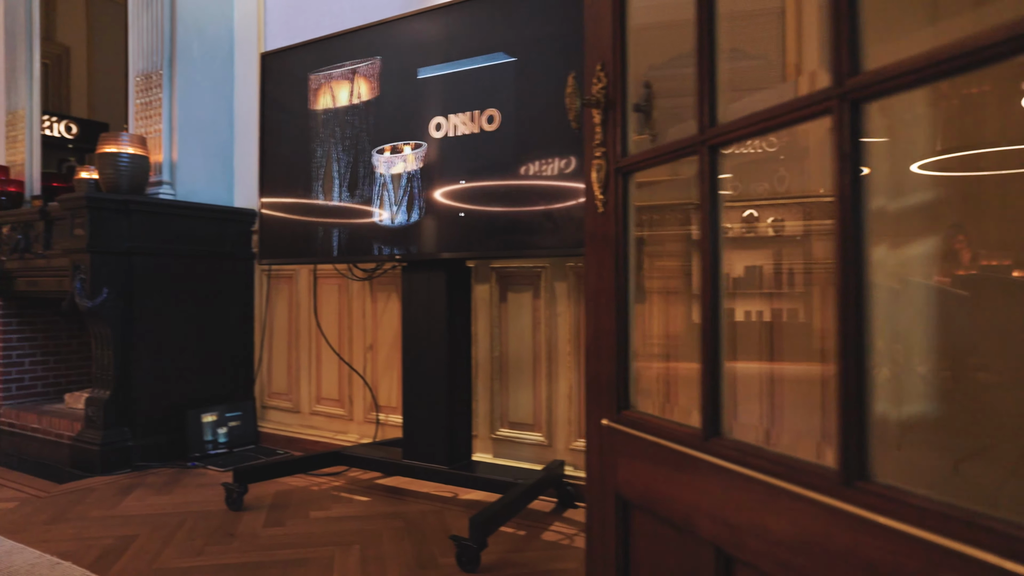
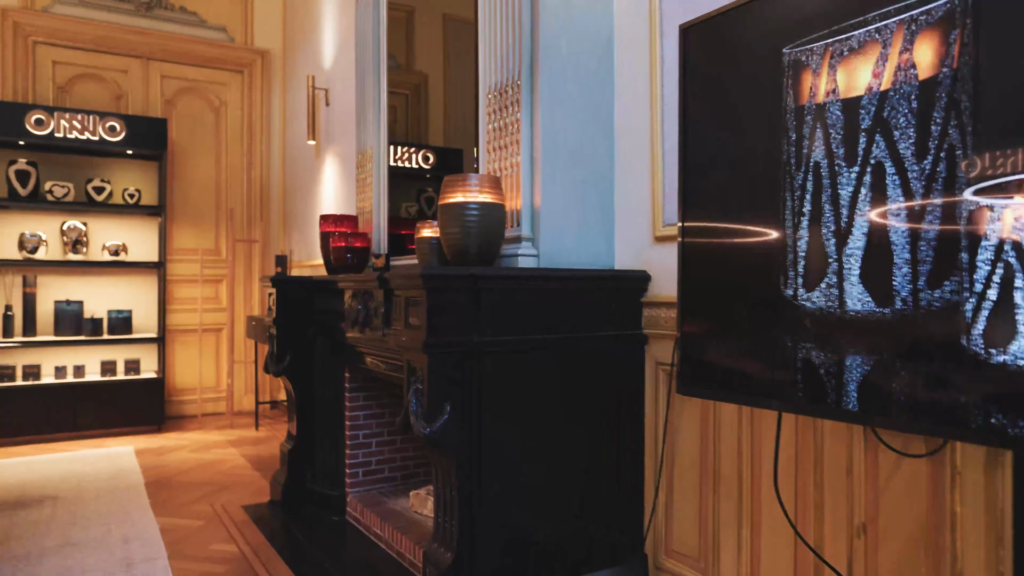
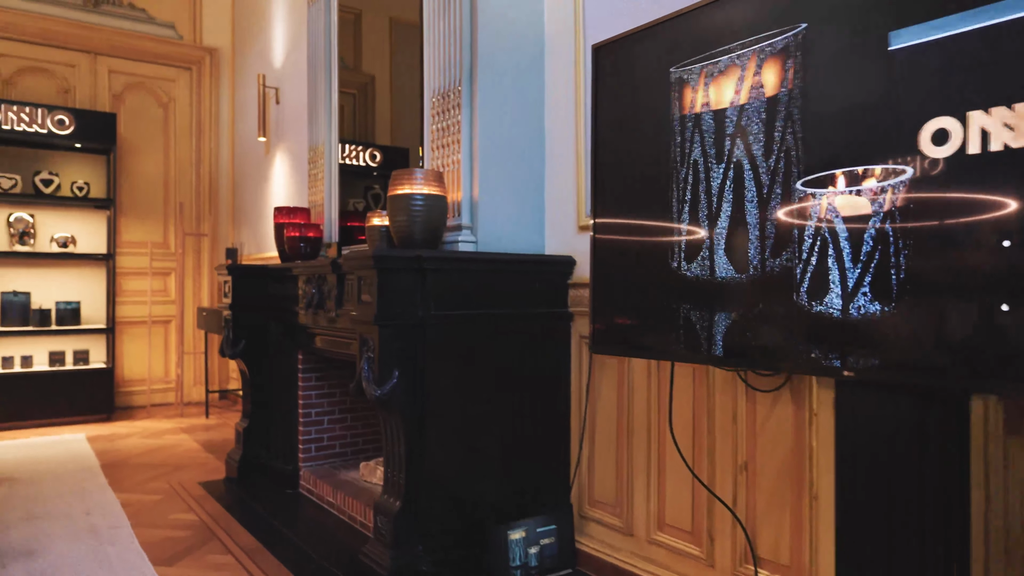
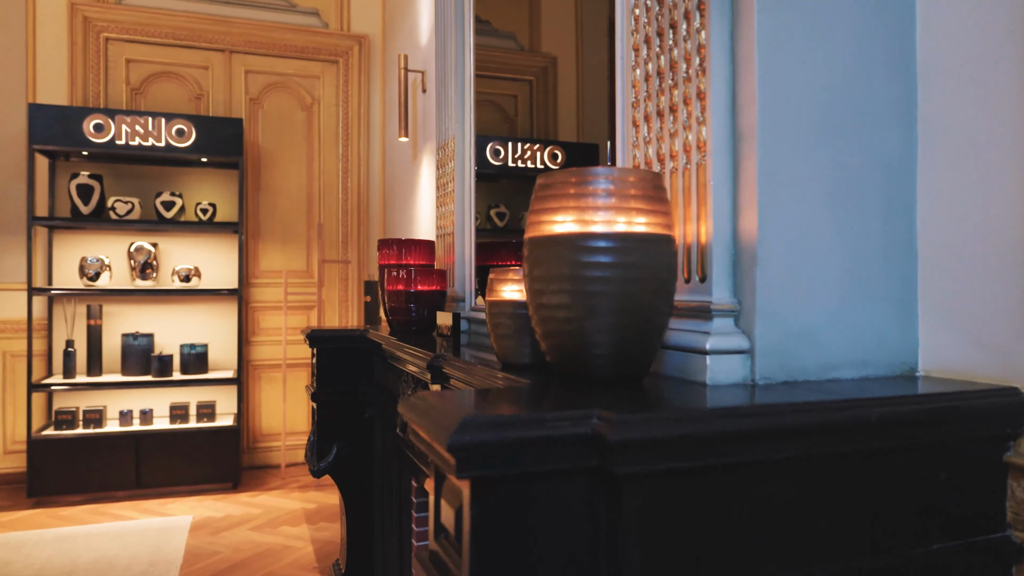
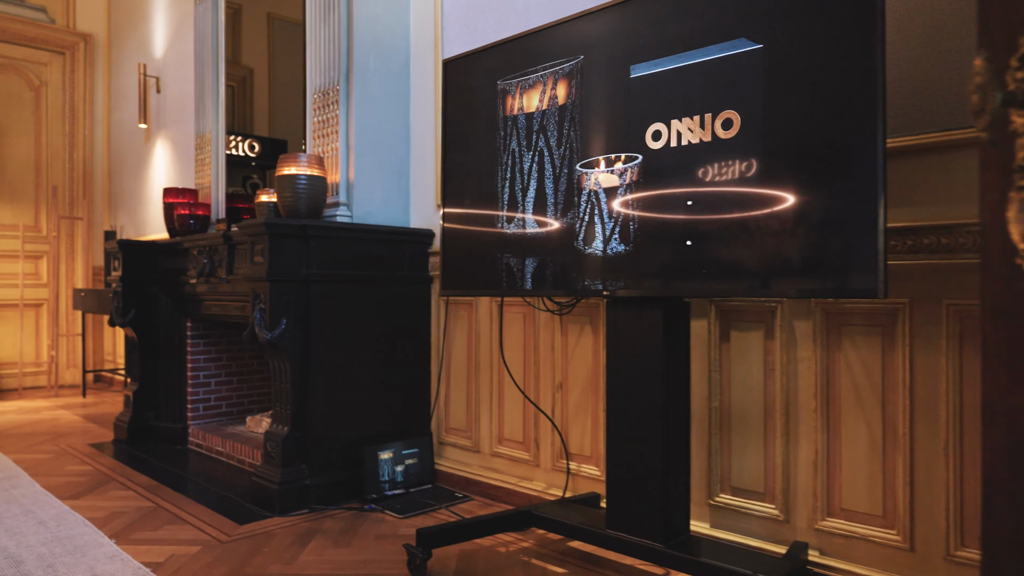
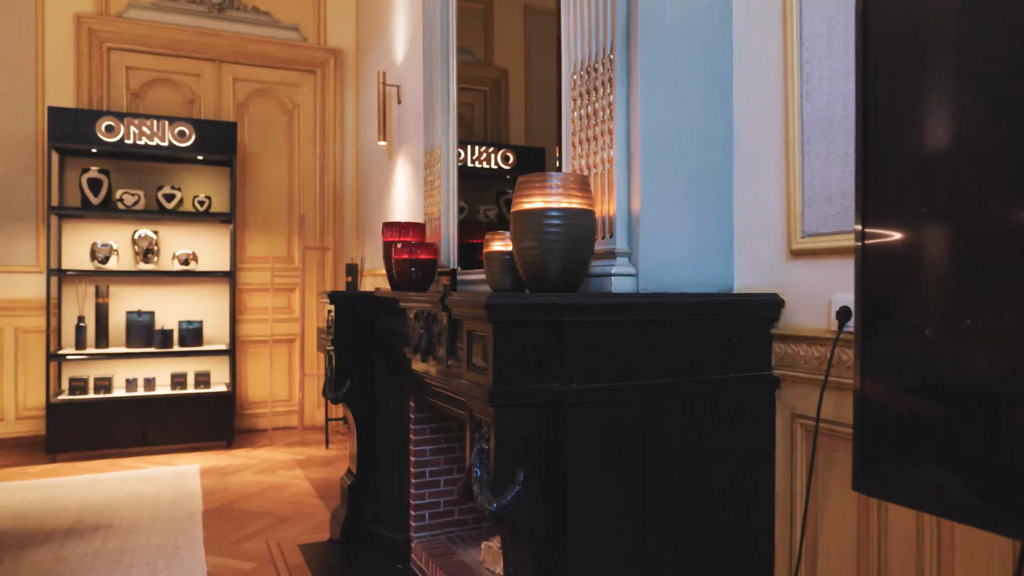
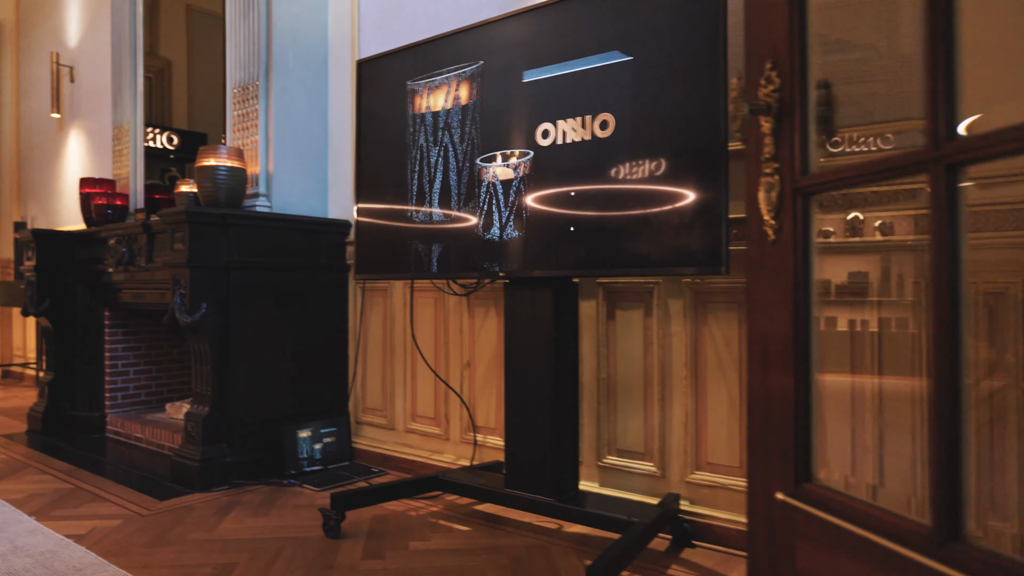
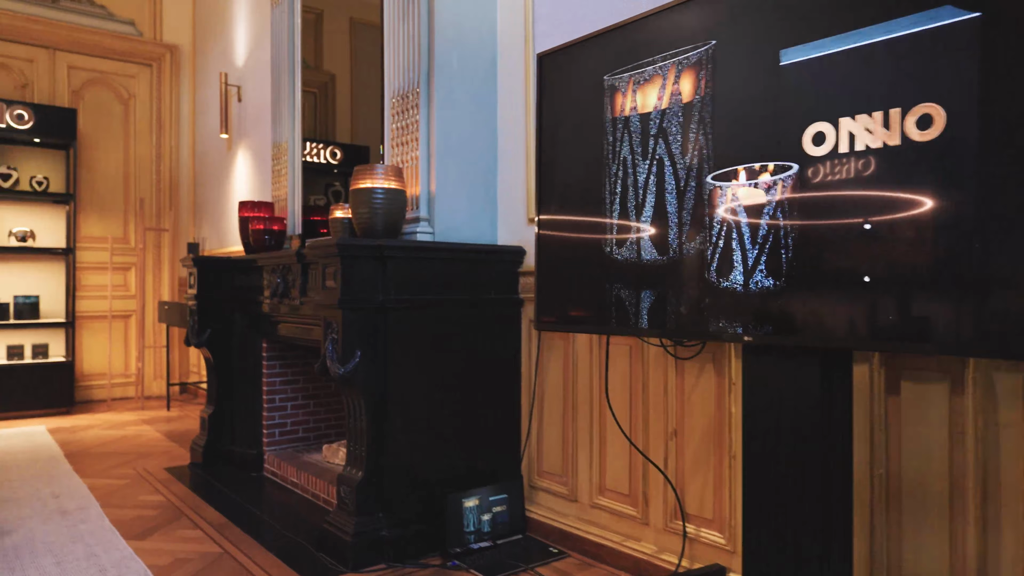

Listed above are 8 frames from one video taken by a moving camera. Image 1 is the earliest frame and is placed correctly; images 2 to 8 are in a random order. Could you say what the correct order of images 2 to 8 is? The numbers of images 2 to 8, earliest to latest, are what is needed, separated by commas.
7, 5, 8, 3, 2, 6, 4
